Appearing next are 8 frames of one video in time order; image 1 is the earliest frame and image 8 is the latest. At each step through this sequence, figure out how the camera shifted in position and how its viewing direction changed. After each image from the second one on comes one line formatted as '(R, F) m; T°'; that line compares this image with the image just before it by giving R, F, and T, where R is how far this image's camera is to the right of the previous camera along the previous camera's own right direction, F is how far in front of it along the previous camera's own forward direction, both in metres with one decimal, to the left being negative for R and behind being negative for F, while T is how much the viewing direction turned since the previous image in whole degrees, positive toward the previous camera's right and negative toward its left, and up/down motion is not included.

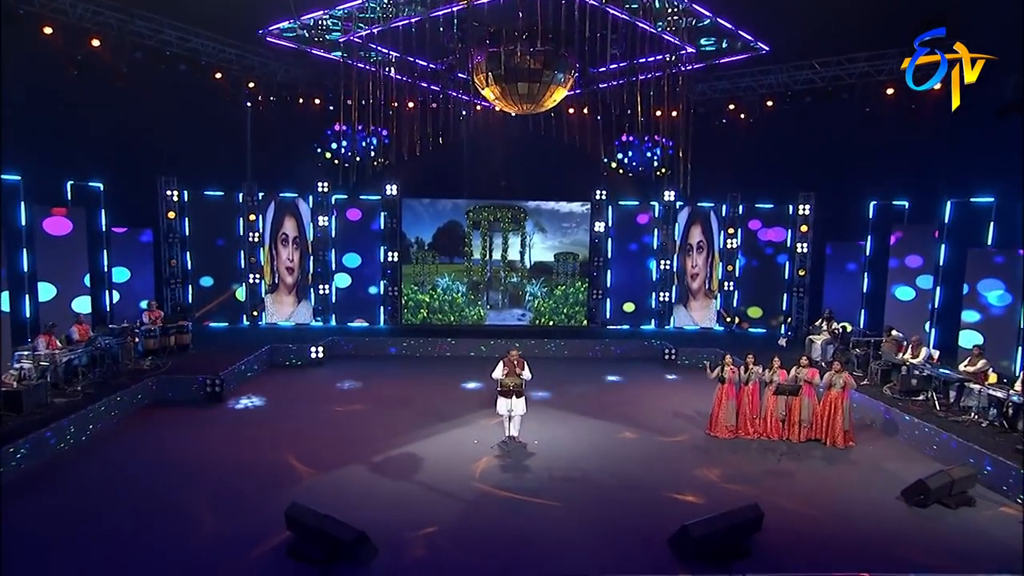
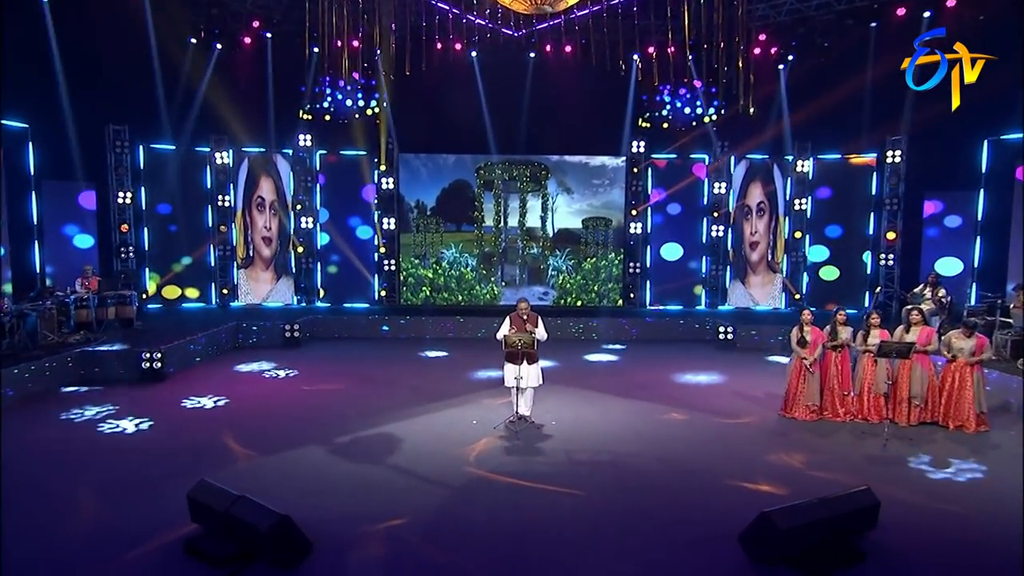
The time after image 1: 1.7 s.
(+0.3, +2.8) m; -2°
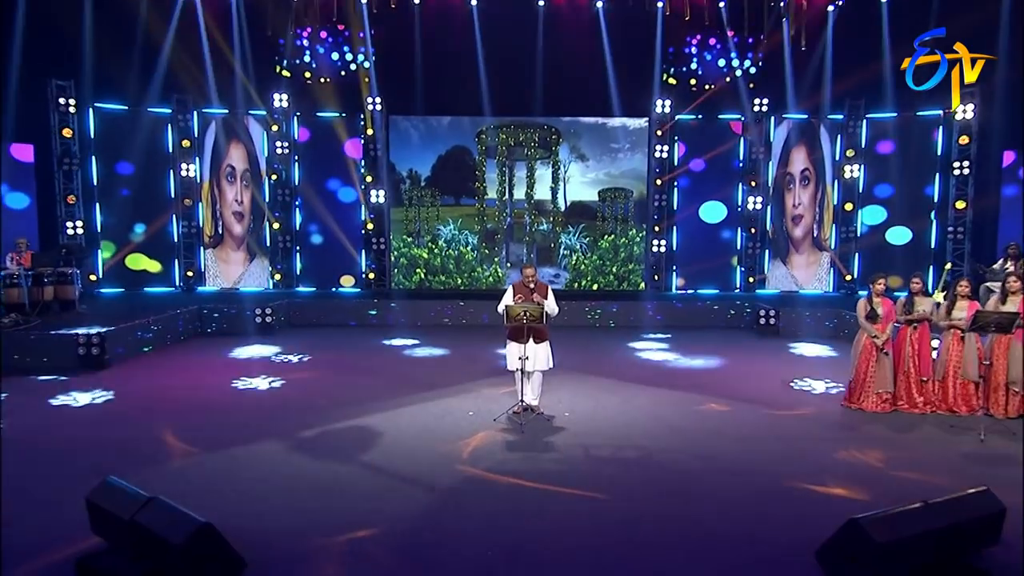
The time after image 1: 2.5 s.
(0.0, +1.6) m; -1°
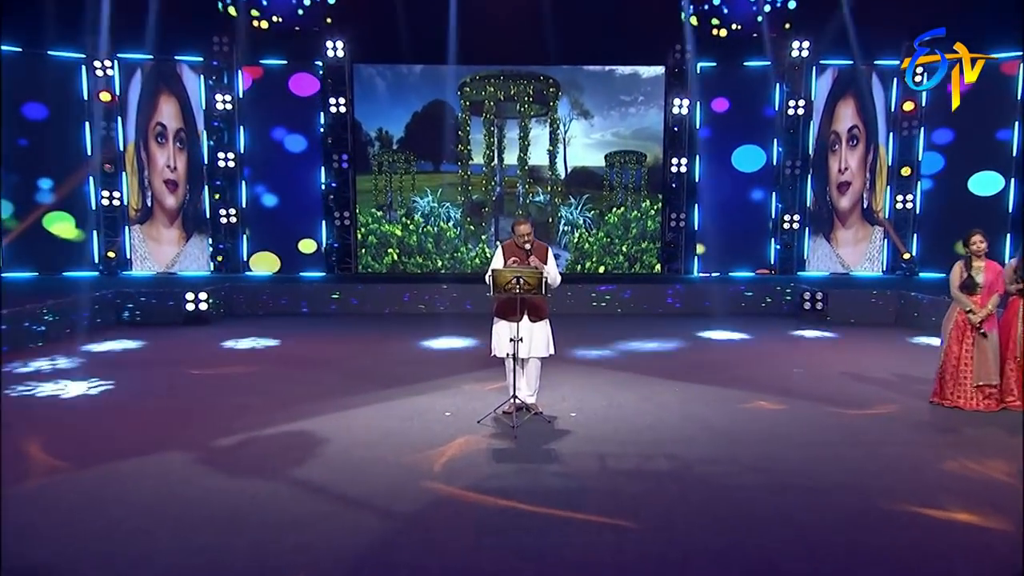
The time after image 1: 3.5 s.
(0.0, +1.8) m; 0°
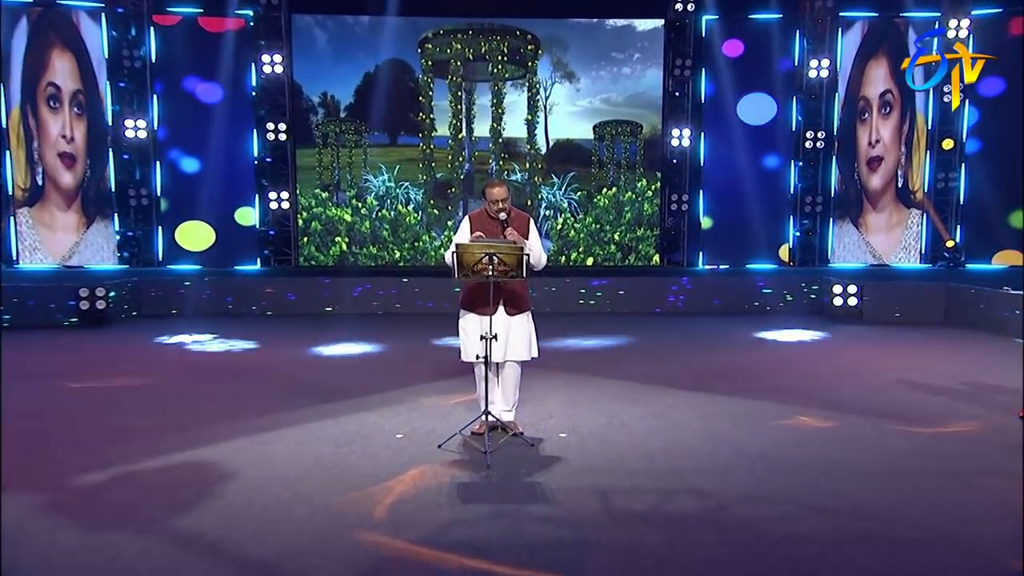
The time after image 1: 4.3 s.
(0.0, +1.4) m; +2°
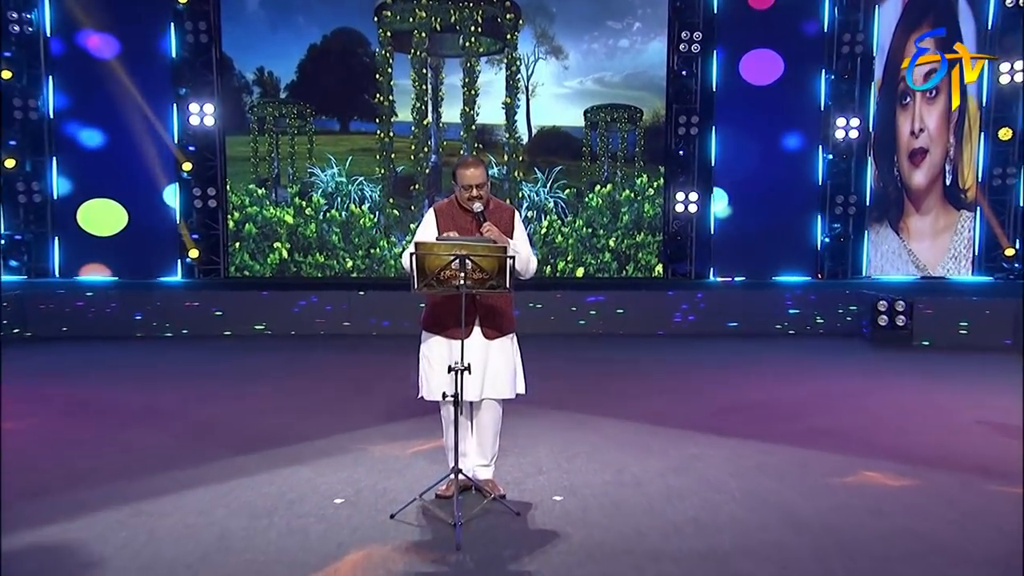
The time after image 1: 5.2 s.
(0.0, +1.2) m; +2°
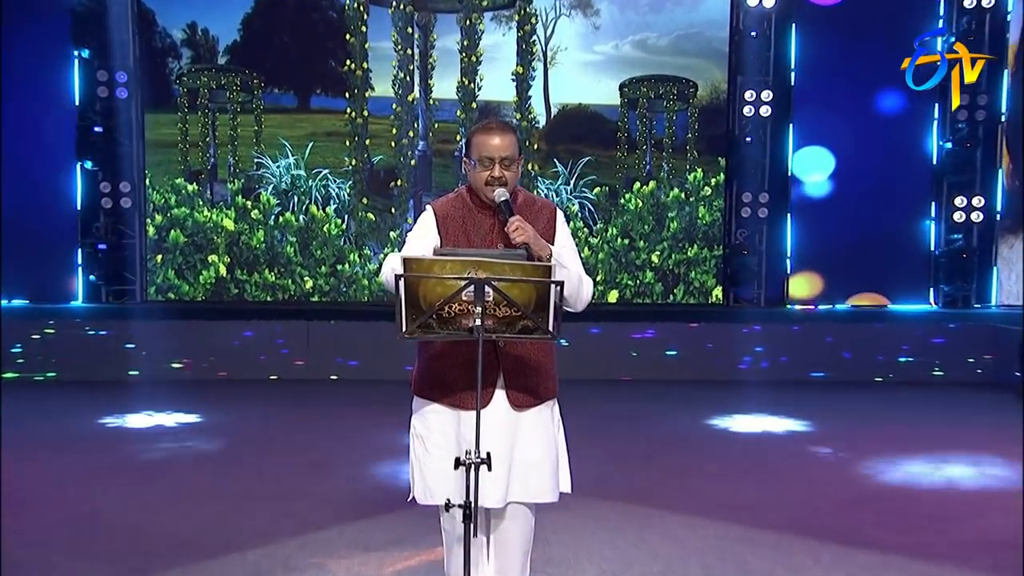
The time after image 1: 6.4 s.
(-0.2, +1.5) m; +1°
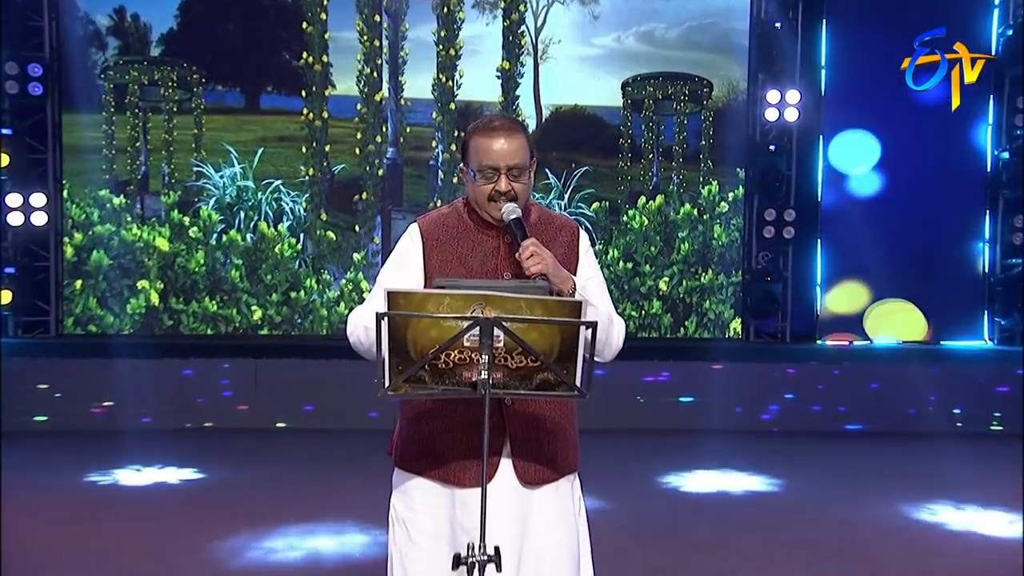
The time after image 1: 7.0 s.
(-0.1, +0.7) m; +3°
